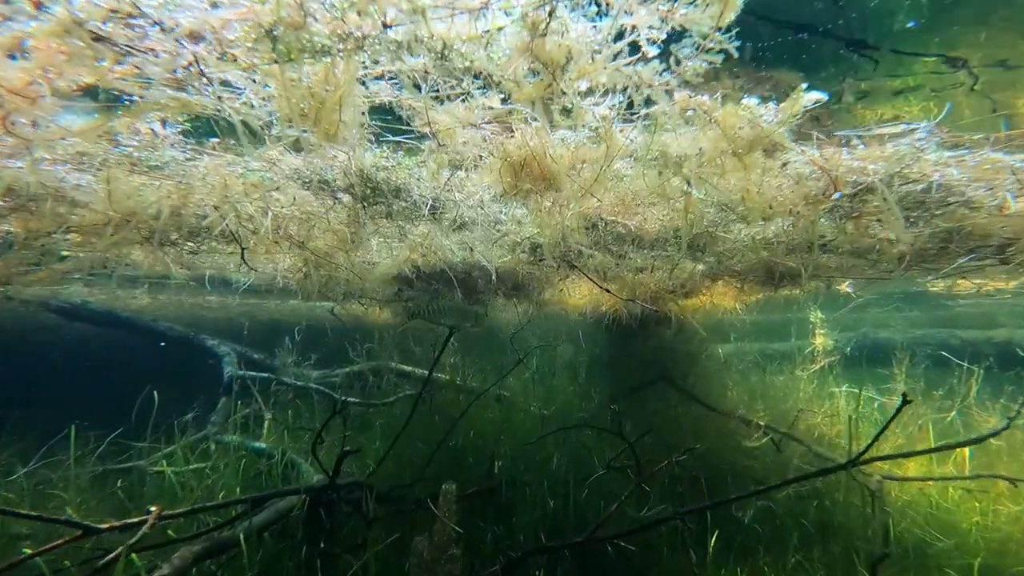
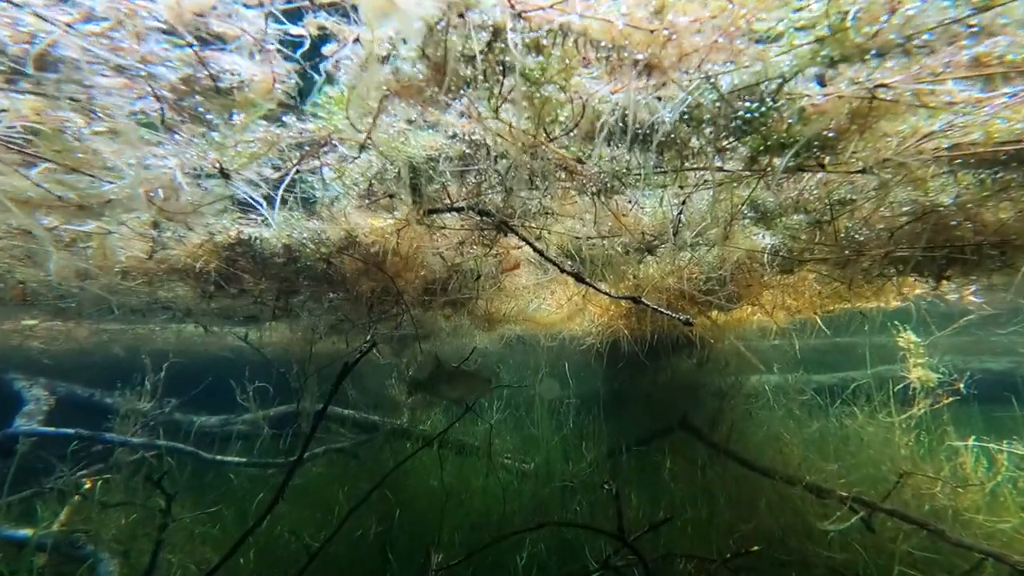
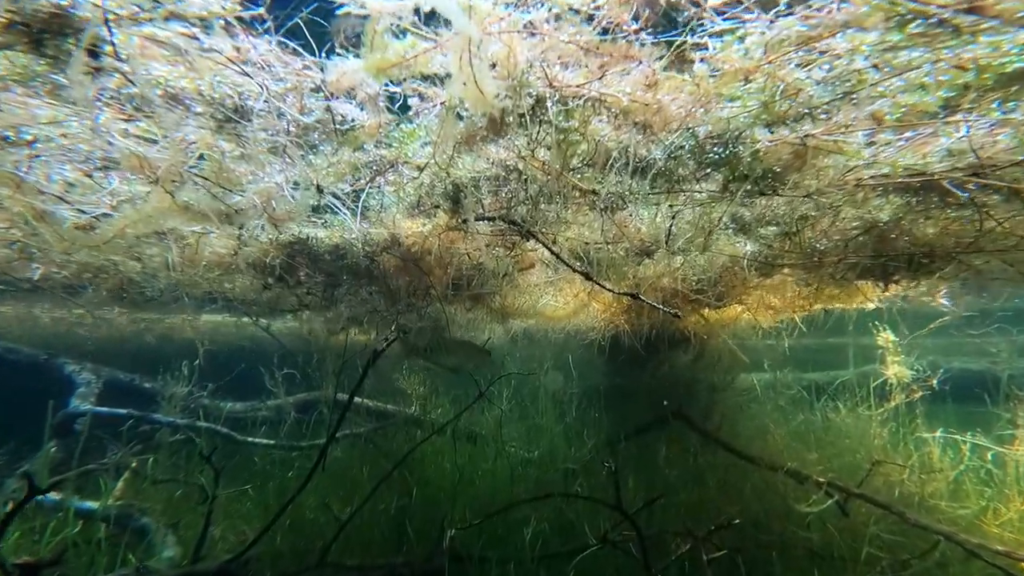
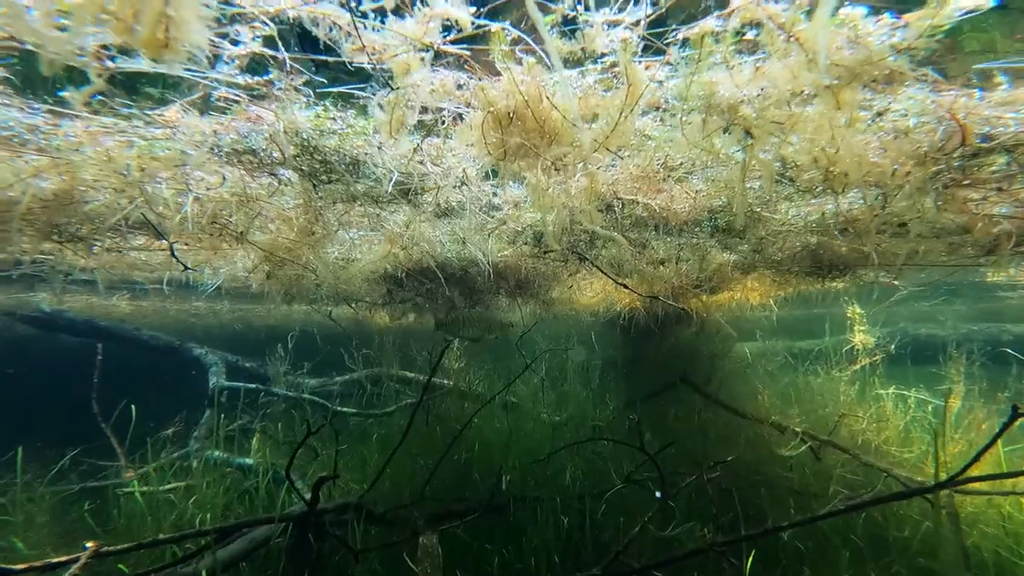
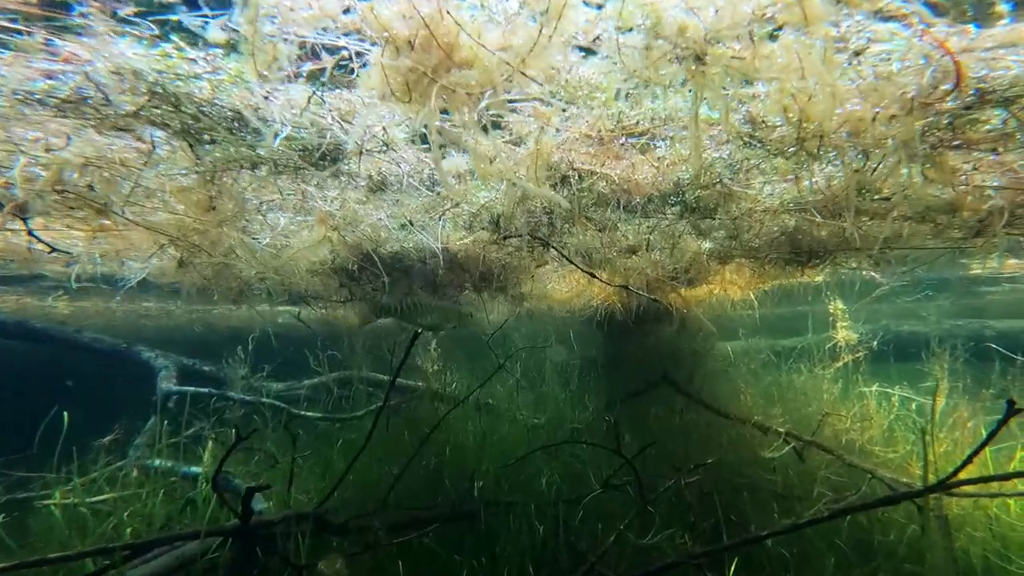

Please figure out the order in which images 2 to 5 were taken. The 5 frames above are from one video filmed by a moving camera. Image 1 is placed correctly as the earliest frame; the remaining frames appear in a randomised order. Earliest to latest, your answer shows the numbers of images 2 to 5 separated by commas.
4, 5, 3, 2
